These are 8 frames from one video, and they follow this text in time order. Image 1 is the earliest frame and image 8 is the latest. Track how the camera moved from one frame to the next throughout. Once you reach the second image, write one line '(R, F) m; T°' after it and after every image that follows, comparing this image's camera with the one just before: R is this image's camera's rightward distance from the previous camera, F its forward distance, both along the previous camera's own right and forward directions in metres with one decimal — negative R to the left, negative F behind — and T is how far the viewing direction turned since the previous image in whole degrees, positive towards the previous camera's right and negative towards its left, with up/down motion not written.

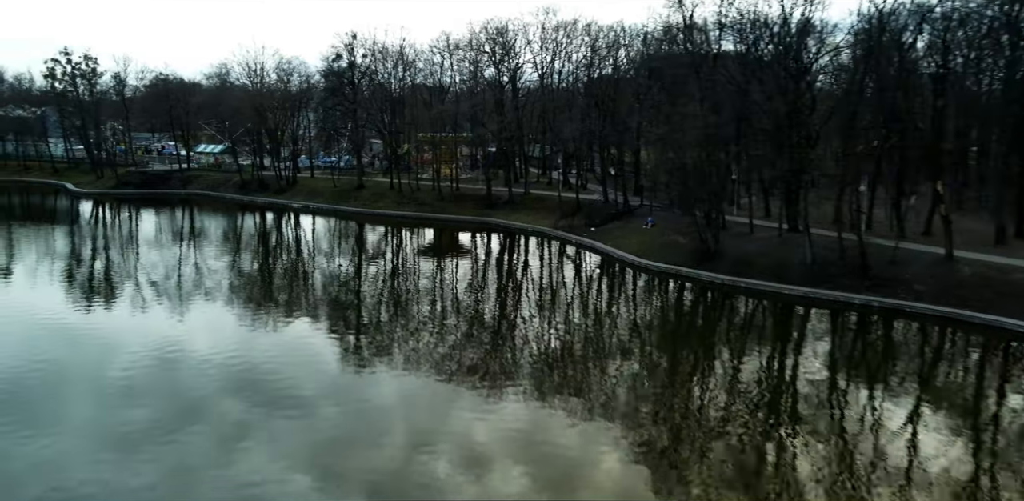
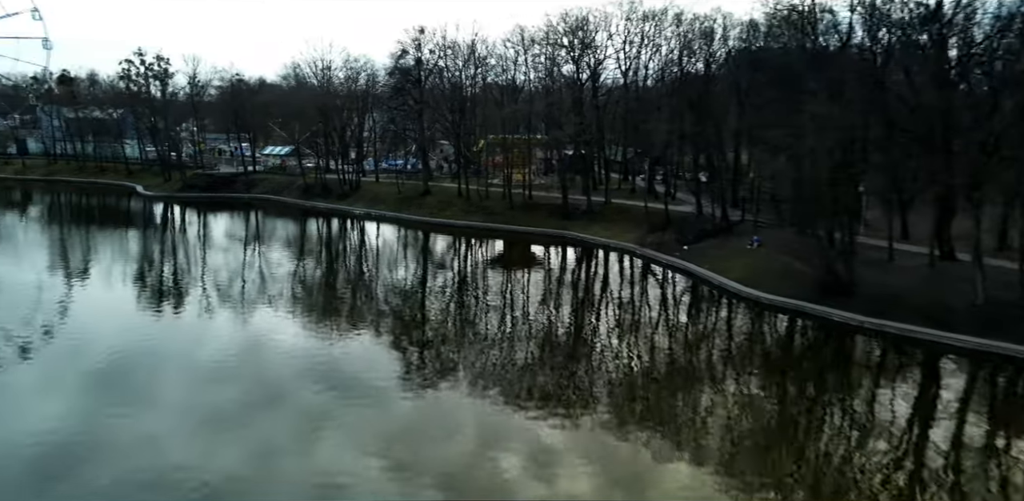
(-0.2, +3.3) m; -6°
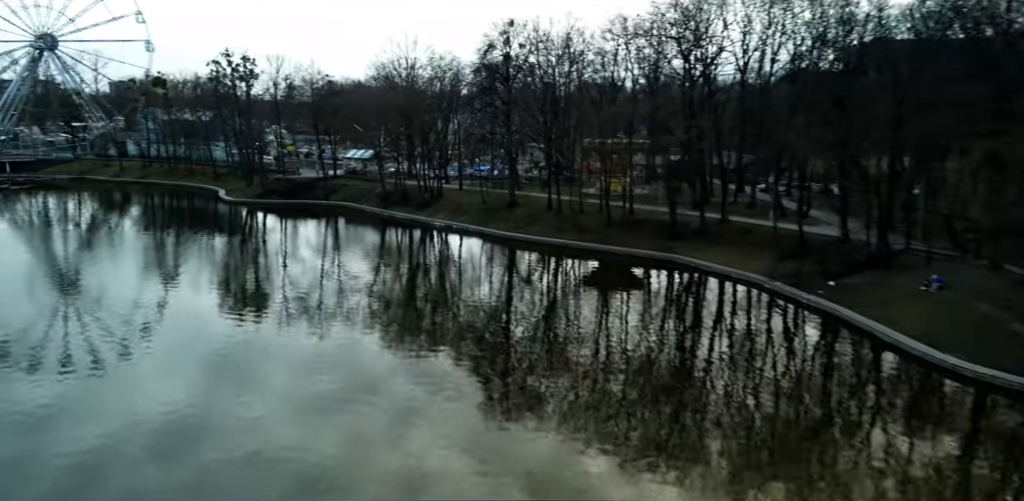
(-0.2, +3.9) m; -7°
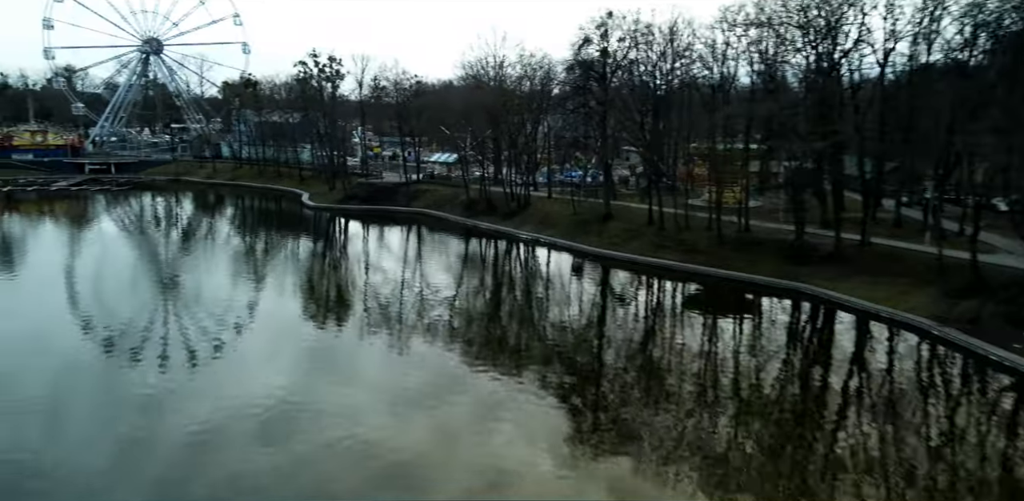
(-0.2, +3.1) m; -7°
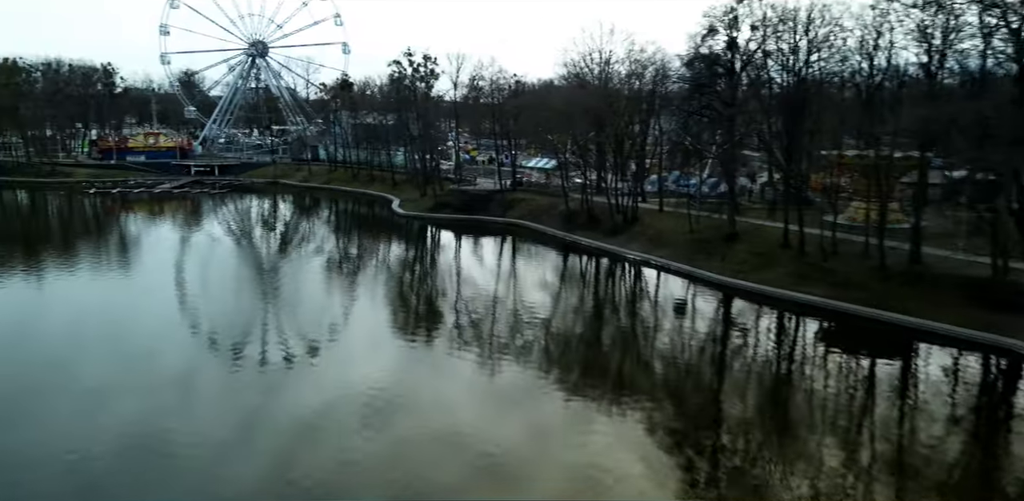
(-0.3, +3.7) m; -8°
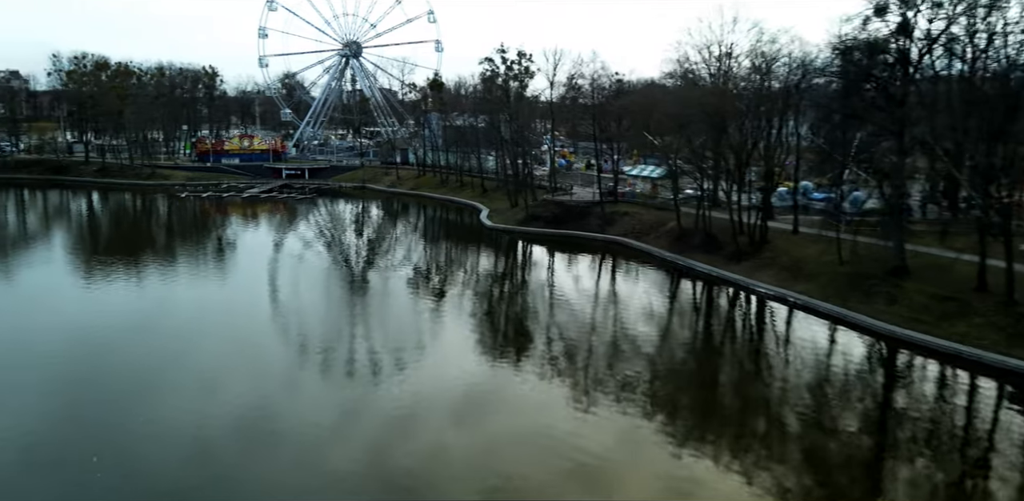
(-0.3, +4.2) m; -7°
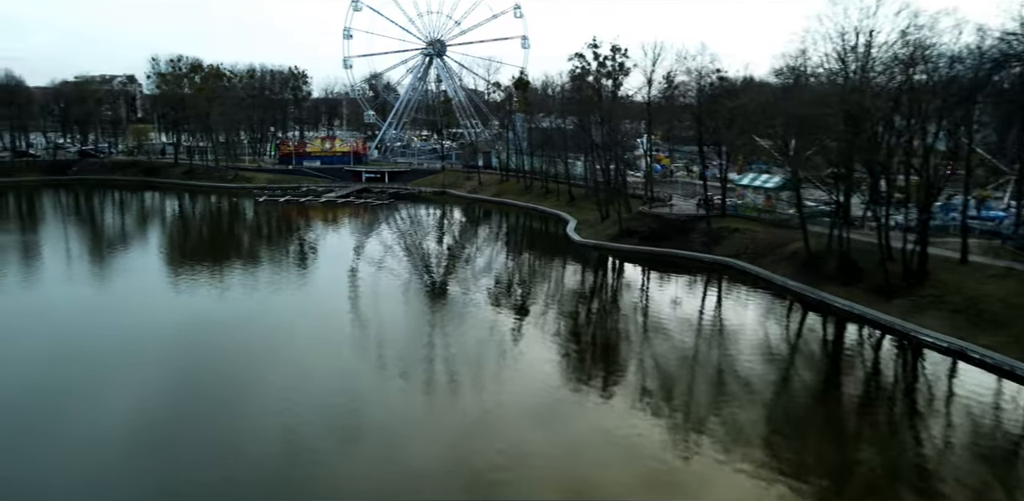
(-0.3, +4.0) m; -7°
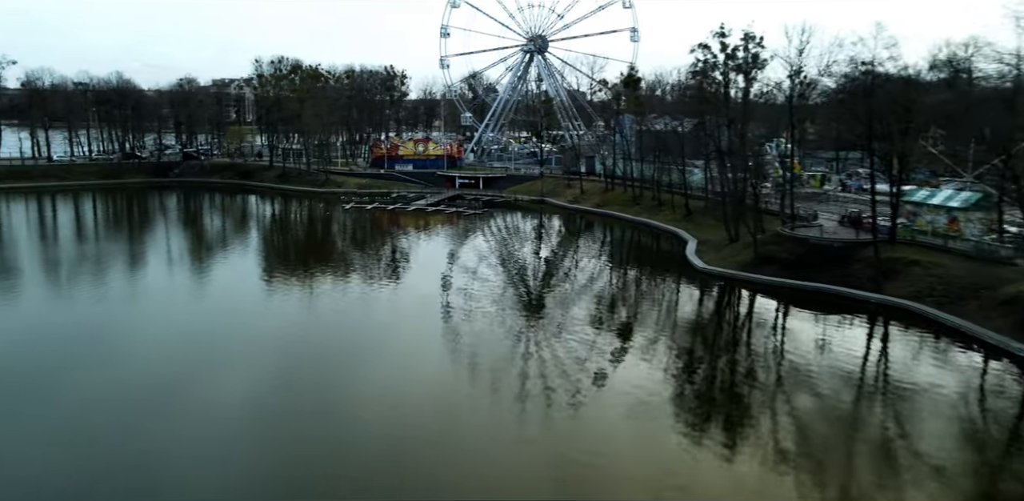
(-0.5, +5.2) m; -8°
